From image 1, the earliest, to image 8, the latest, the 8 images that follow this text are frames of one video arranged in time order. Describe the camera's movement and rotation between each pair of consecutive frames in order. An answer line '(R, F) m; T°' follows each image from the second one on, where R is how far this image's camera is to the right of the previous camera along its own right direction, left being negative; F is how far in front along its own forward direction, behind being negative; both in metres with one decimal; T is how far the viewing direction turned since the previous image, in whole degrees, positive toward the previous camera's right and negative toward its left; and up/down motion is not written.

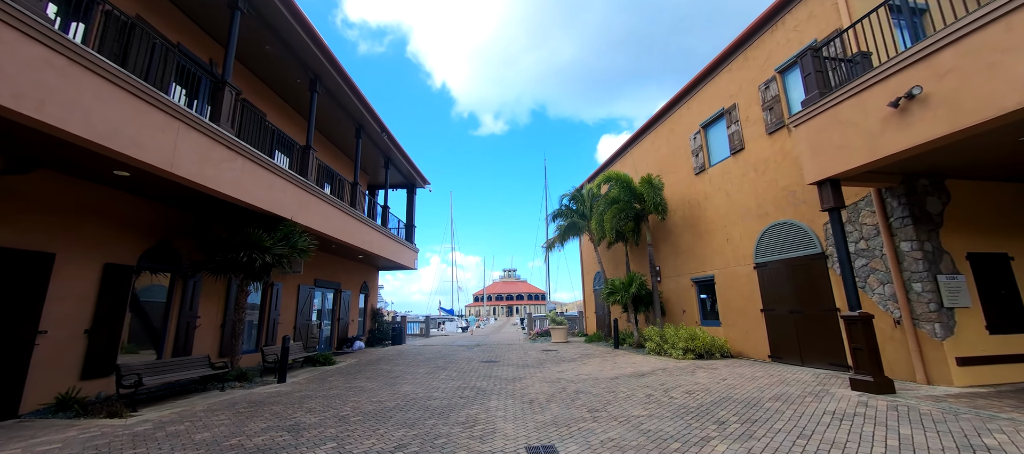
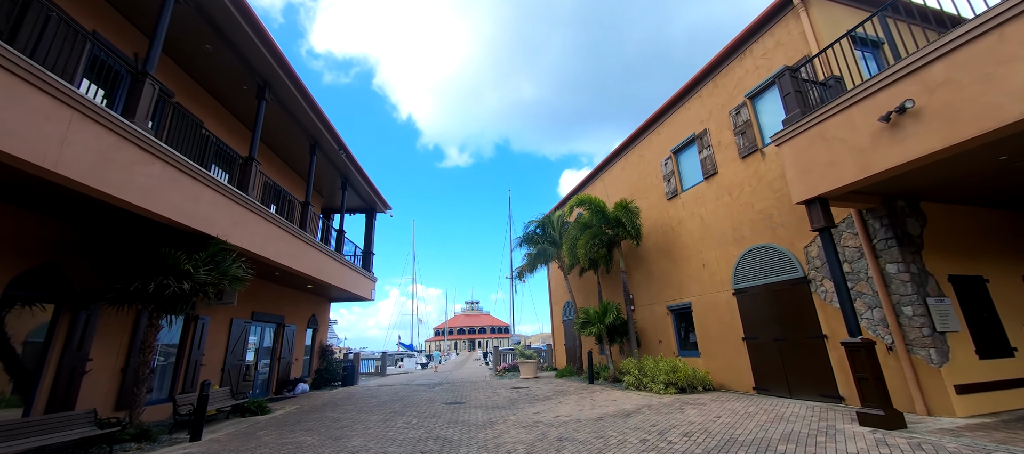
(-0.2, +0.8) m; +6°
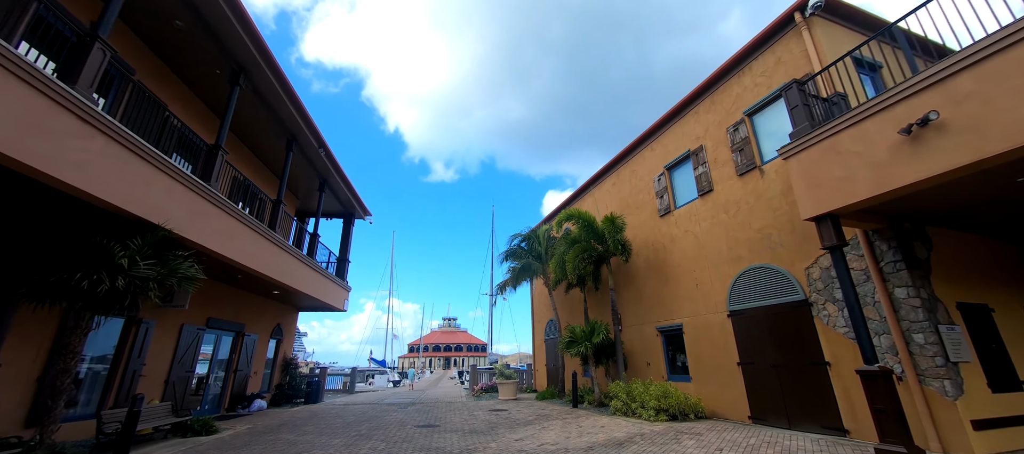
(-0.1, +0.6) m; +3°
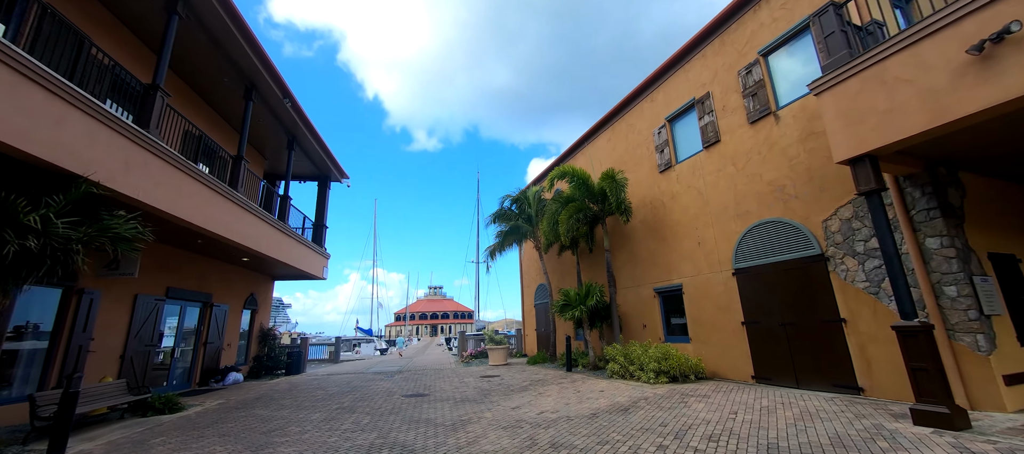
(-0.2, +0.8) m; +2°
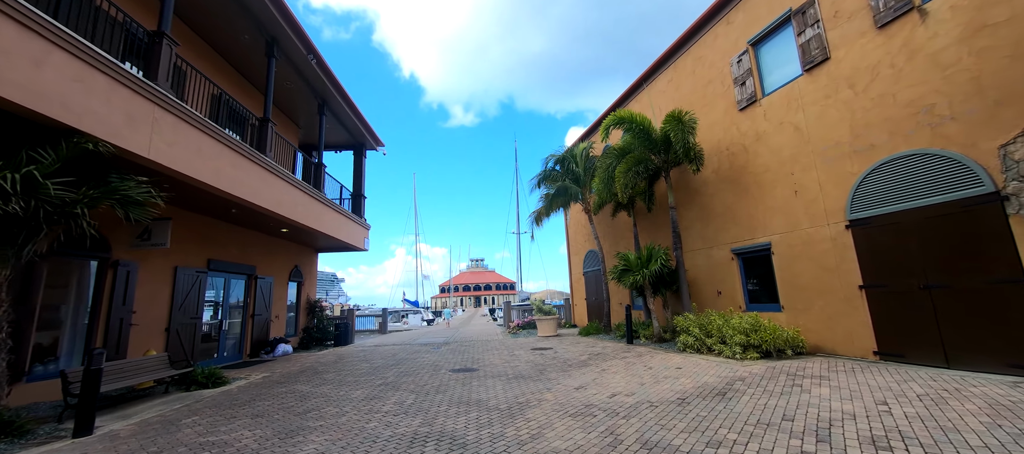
(-0.3, +1.1) m; -6°
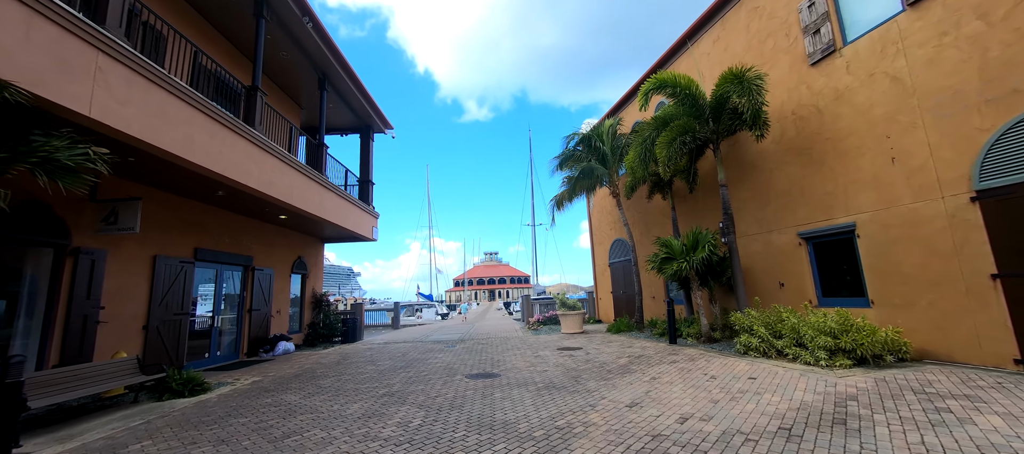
(-0.2, +1.2) m; -2°
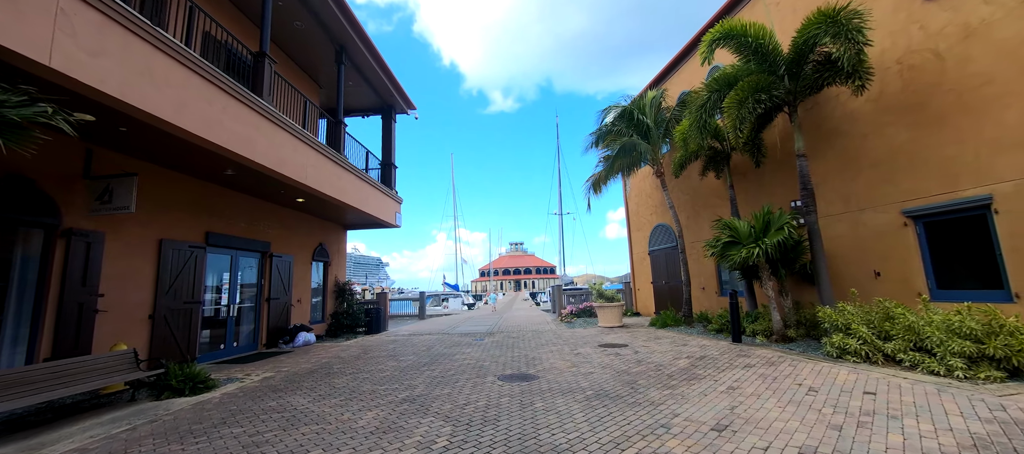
(-0.2, +1.0) m; -4°
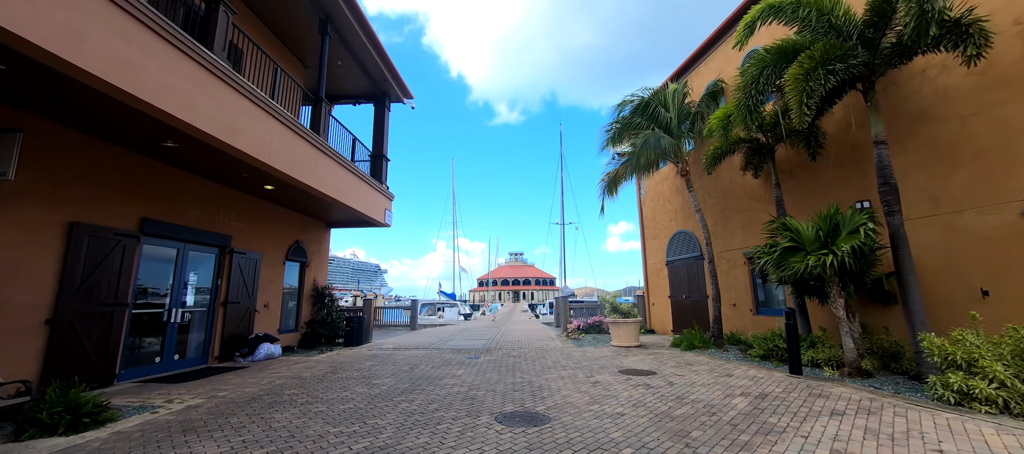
(-0.1, +1.4) m; 0°
